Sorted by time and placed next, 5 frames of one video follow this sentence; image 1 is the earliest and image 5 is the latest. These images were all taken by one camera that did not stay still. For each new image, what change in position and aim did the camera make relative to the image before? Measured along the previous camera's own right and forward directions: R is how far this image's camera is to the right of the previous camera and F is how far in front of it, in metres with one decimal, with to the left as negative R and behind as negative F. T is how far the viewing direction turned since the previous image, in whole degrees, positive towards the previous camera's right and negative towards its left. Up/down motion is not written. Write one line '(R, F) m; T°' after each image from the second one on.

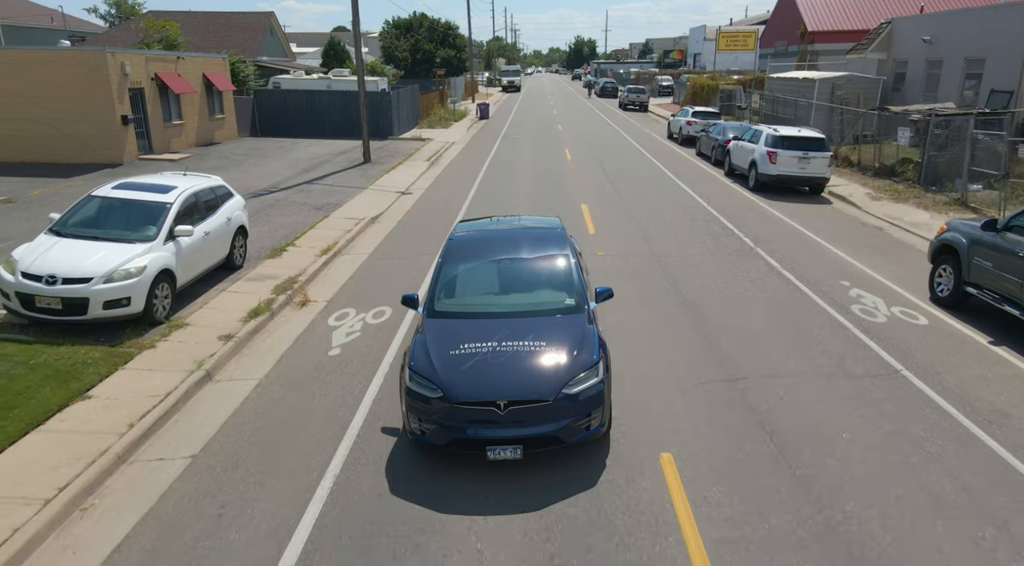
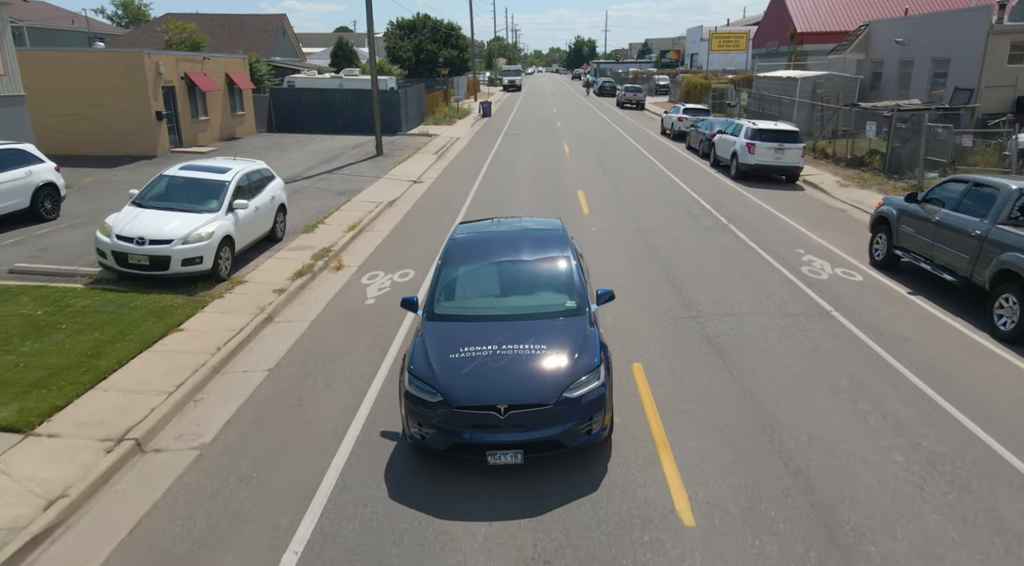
(-0.1, -1.8) m; 0°
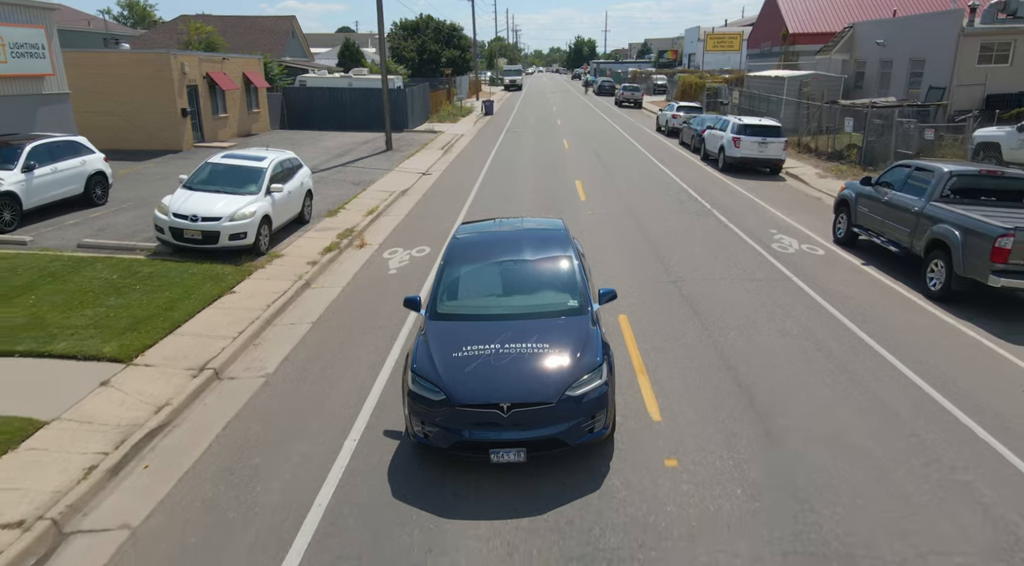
(-0.1, -1.5) m; 0°
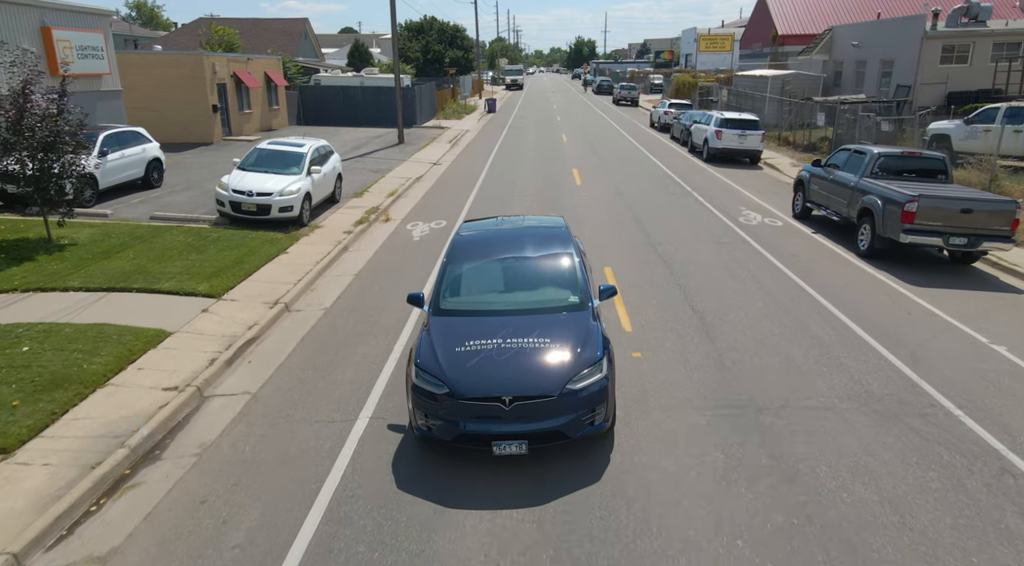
(-0.1, -2.2) m; 0°
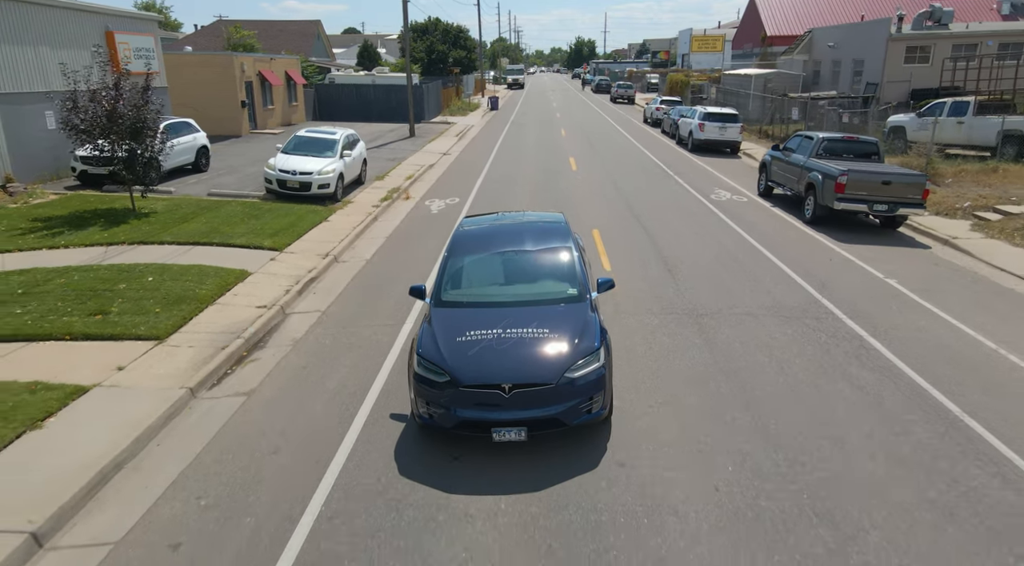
(-0.1, -2.5) m; 0°
